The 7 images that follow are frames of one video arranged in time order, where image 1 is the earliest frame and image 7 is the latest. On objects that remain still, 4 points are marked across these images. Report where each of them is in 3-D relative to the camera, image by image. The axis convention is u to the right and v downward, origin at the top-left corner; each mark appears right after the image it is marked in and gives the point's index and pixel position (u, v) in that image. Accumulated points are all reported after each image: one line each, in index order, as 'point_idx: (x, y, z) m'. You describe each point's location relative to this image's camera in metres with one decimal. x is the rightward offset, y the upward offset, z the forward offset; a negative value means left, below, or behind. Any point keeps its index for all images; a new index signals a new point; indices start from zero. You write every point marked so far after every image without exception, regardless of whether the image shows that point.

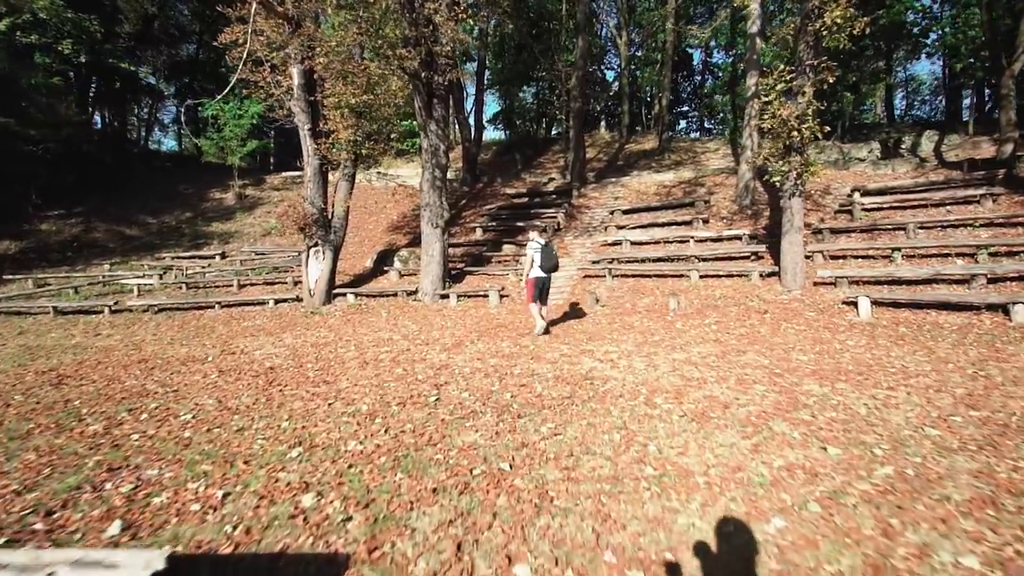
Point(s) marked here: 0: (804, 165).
0: (+4.7, +2.0, +10.9) m
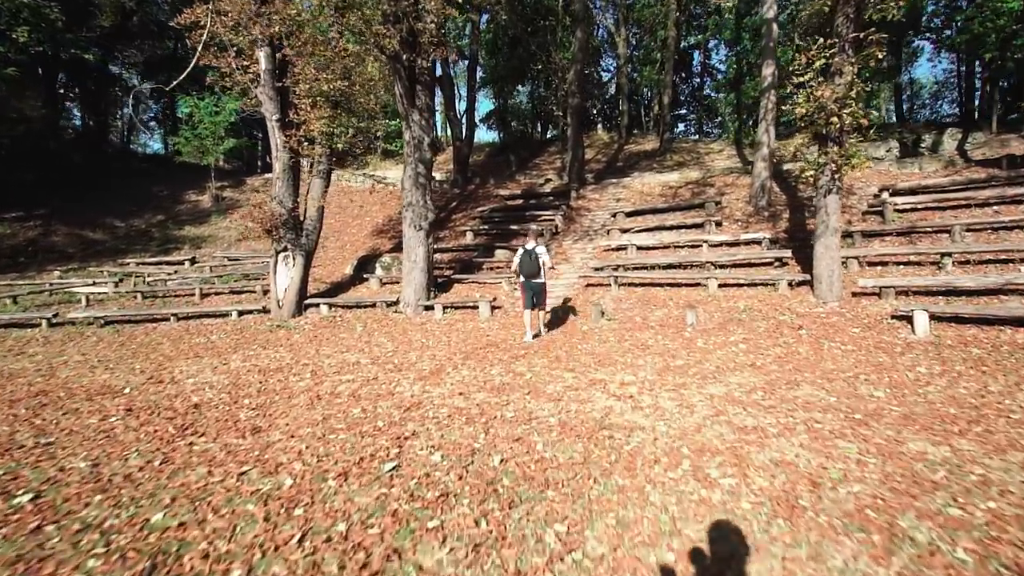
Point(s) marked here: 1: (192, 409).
0: (+4.6, +1.8, +9.5) m
1: (-2.6, -1.0, +5.5) m
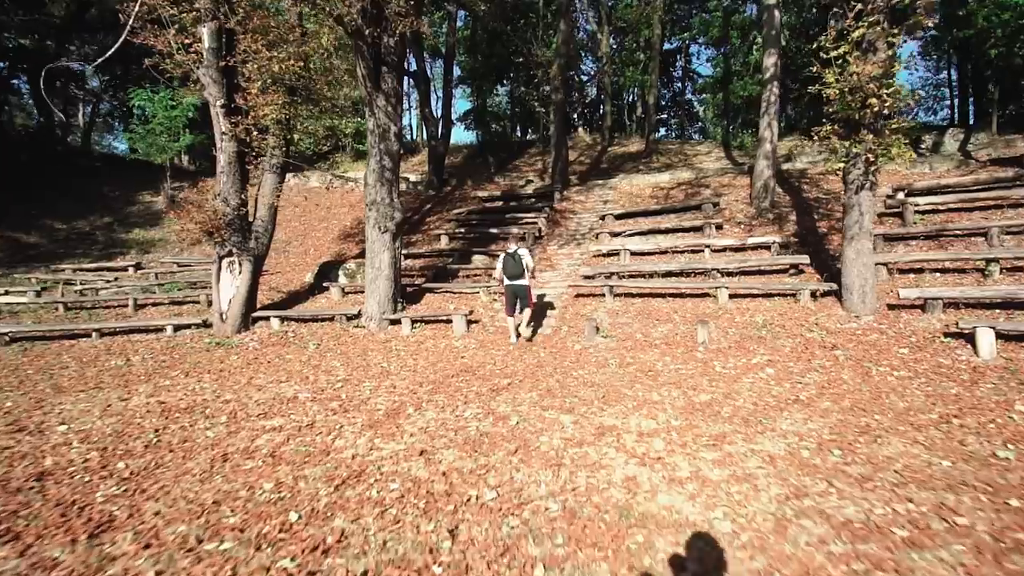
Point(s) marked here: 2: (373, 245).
0: (+4.4, +1.7, +8.0) m
1: (-2.7, -1.1, +3.8) m
2: (-2.2, +0.7, +10.8) m
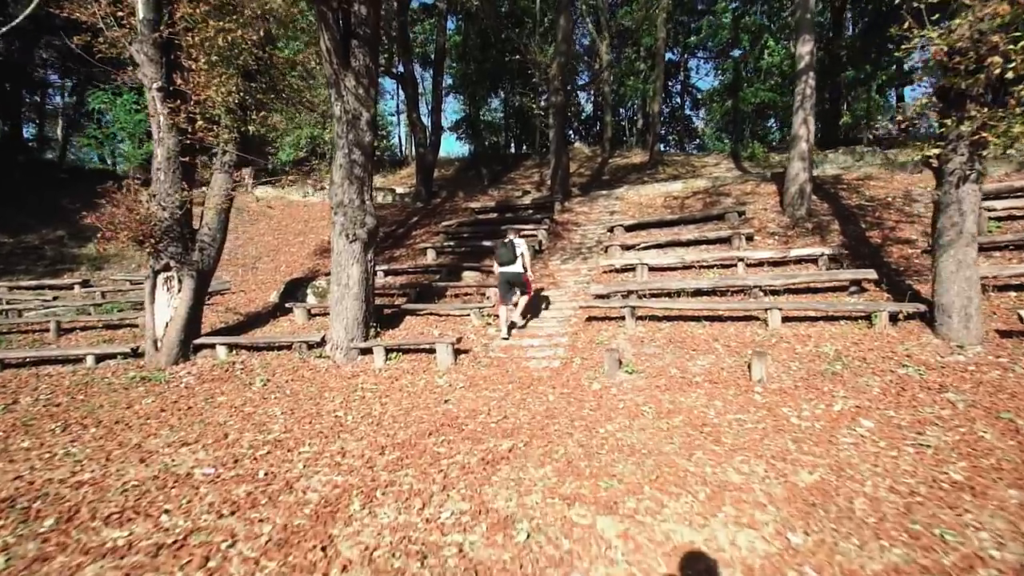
0: (+4.4, +1.5, +6.2) m
1: (-2.6, -1.2, +1.8) m
2: (-2.3, +0.4, +8.9) m
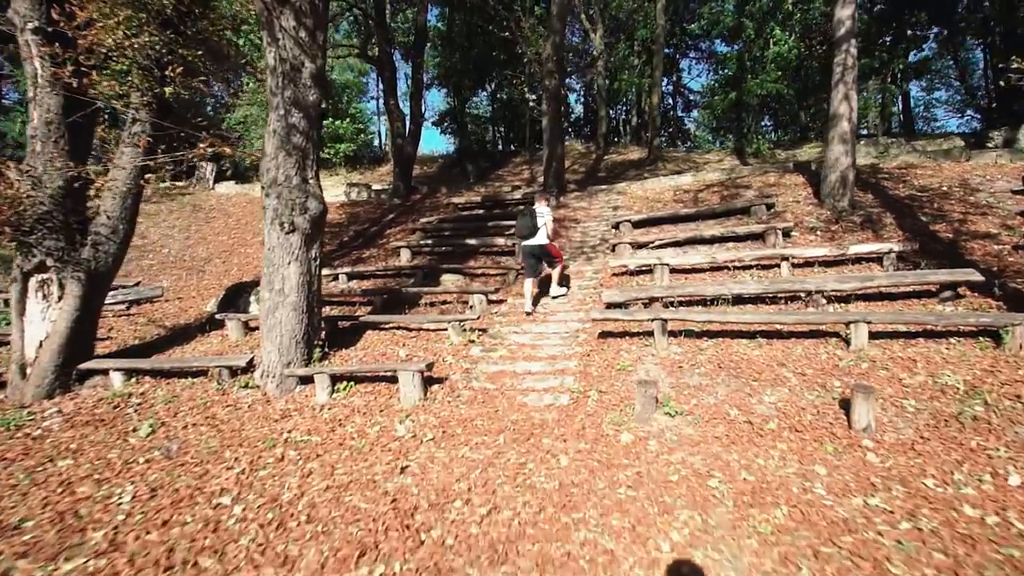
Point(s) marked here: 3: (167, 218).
0: (+4.3, +1.5, +4.1) m
1: (-2.6, -1.2, -0.4) m
2: (-2.3, +0.3, +6.7) m
3: (-8.8, +1.8, +17.3) m
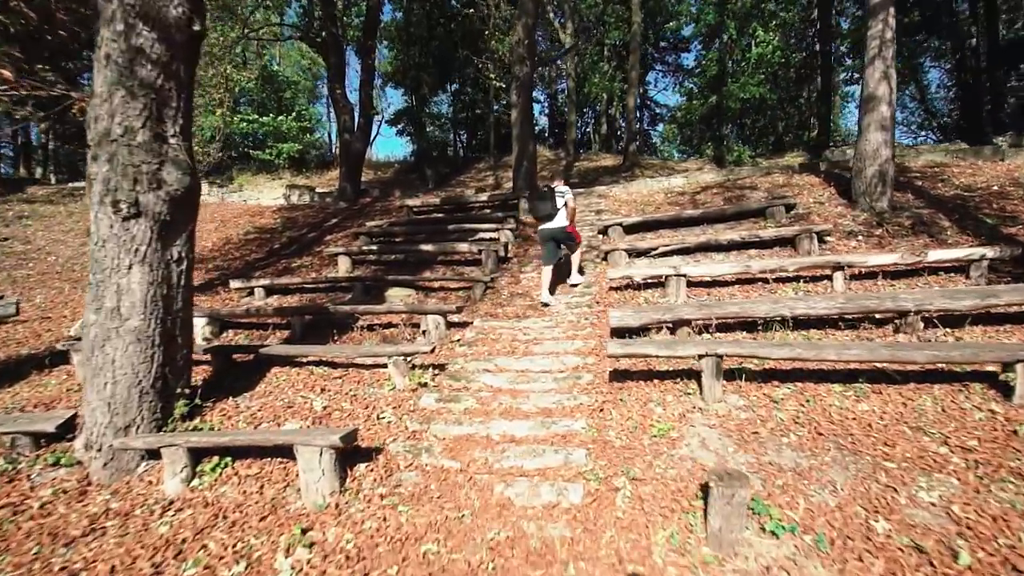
0: (+4.3, +1.4, +2.1) m
1: (-2.4, -1.1, -2.9) m
2: (-2.5, +0.2, +4.2) m
3: (-9.6, +1.4, +14.5) m
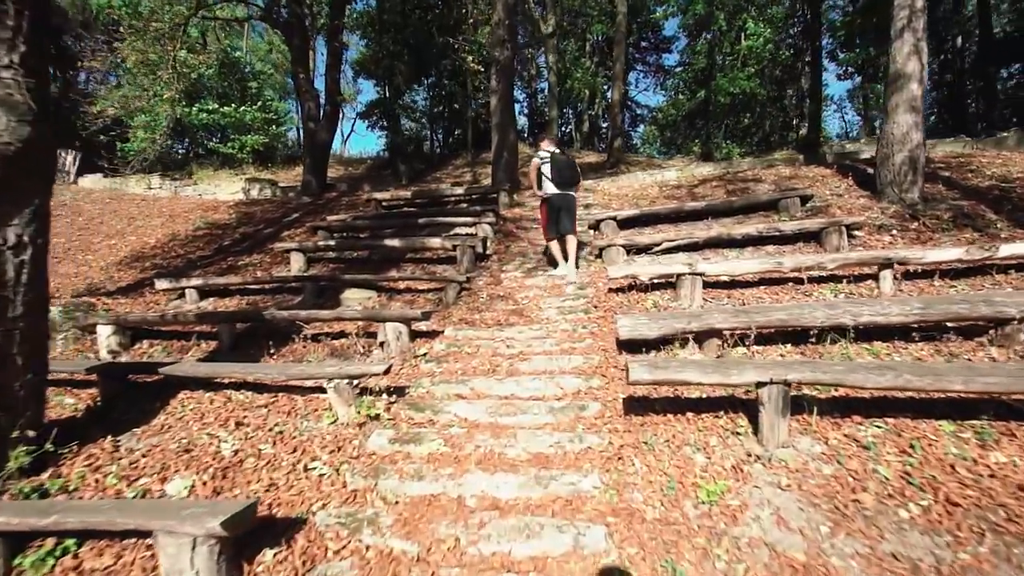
0: (+4.3, +1.4, +1.0) m
1: (-2.2, -1.0, -4.2) m
2: (-2.6, +0.2, +2.9) m
3: (-10.0, +1.4, +13.0) m
